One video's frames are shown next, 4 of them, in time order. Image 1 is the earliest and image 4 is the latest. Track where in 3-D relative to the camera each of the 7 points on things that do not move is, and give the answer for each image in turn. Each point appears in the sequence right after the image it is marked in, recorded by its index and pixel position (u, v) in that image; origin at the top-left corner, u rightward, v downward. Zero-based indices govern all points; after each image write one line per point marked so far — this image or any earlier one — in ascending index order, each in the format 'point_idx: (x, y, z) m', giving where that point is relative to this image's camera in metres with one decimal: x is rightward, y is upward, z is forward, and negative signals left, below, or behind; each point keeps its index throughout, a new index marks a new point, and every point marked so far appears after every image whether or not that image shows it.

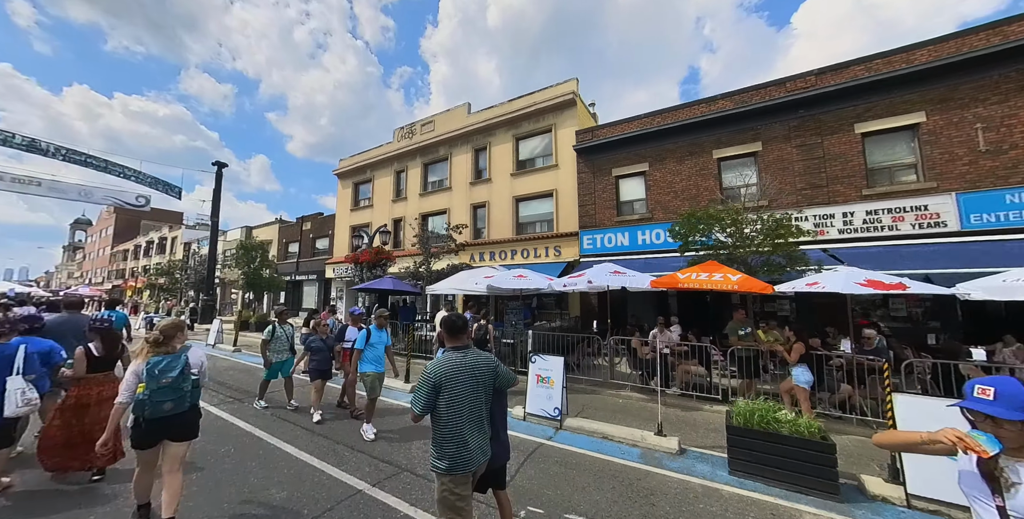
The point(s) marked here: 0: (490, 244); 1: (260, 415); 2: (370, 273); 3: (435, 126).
0: (-0.6, +0.6, +13.9) m
1: (-3.3, -2.3, +5.2) m
2: (-4.4, -0.4, +11.7) m
3: (-3.4, +6.1, +16.7) m
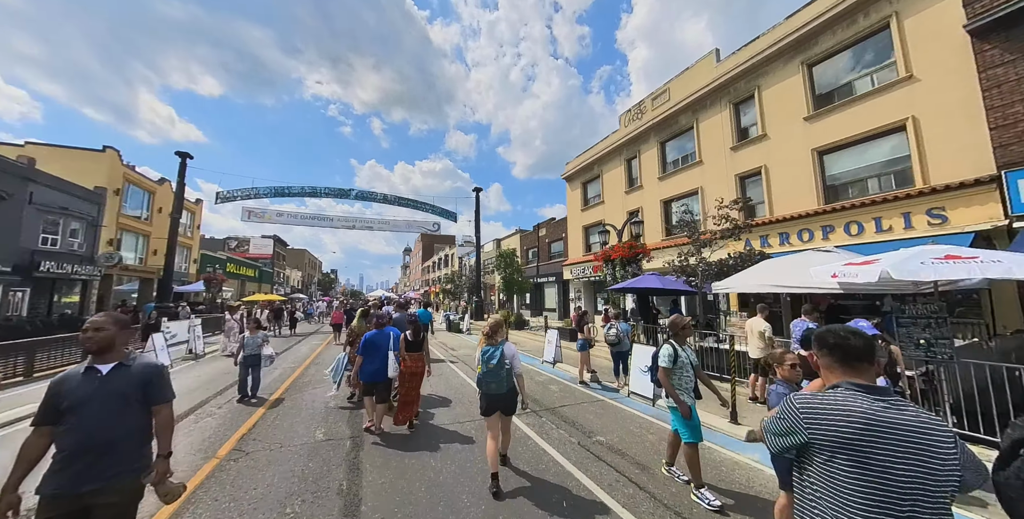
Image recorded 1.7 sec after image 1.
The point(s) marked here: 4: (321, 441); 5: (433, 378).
0: (+7.5, +1.1, +10.5) m
1: (+0.7, -2.3, +4.6) m
2: (+3.2, -0.3, +10.7) m
3: (+6.2, +6.5, +14.5) m
4: (-3.0, -2.8, +5.7) m
5: (-2.6, -3.9, +12.2) m
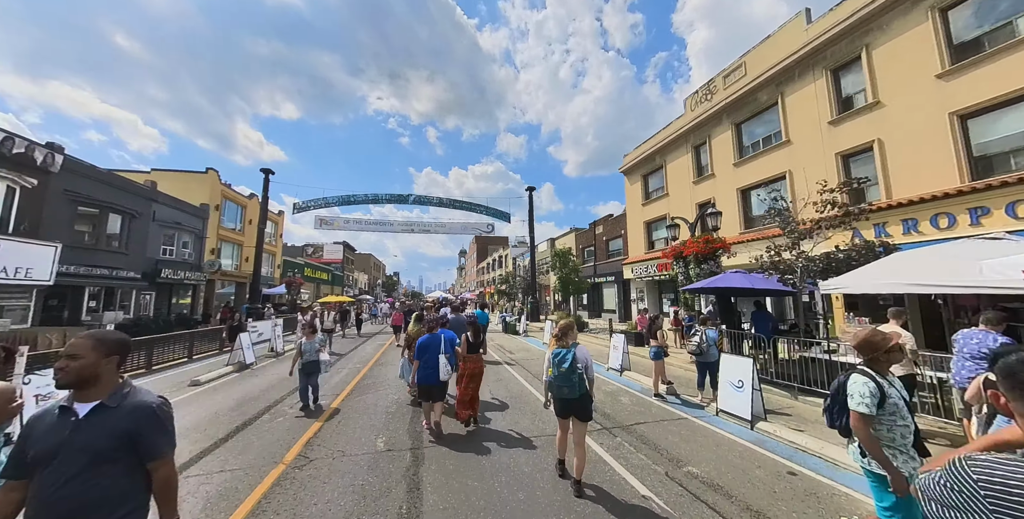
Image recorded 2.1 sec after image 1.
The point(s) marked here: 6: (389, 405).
0: (+9.0, +1.3, +8.7) m
1: (+1.5, -2.3, +3.9) m
2: (+4.8, -0.2, +9.6) m
3: (+8.2, +6.6, +12.9) m
4: (-2.0, -2.9, +5.5) m
5: (-0.7, -3.9, +11.9) m
6: (-2.8, -3.3, +8.2) m
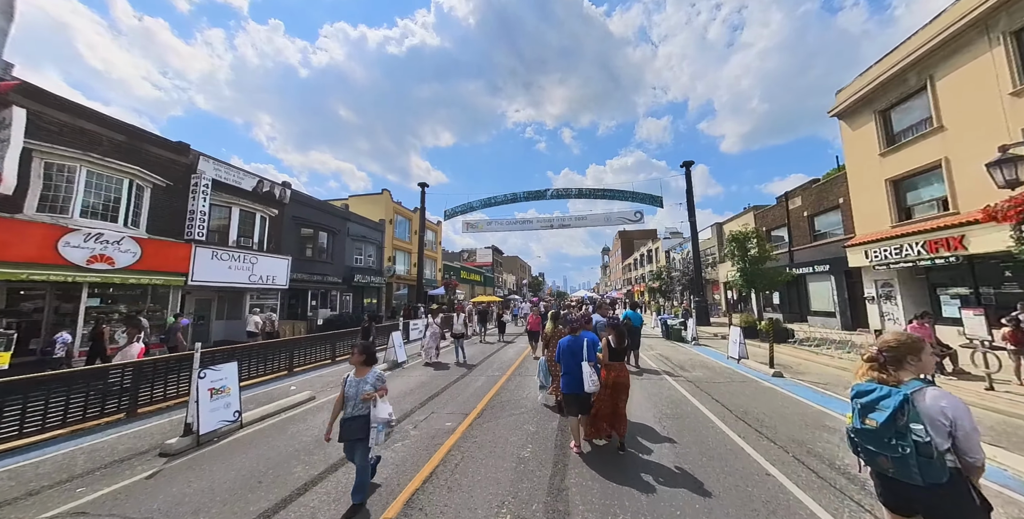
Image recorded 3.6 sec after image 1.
0: (+11.1, +2.1, +2.1) m
1: (+2.5, -1.9, +0.4) m
2: (+7.5, +0.4, +4.4) m
3: (+11.6, +7.5, +6.3) m
4: (-0.1, -2.6, +3.2) m
5: (+3.5, -3.5, +8.6) m
6: (+0.2, -3.0, +6.0) m
